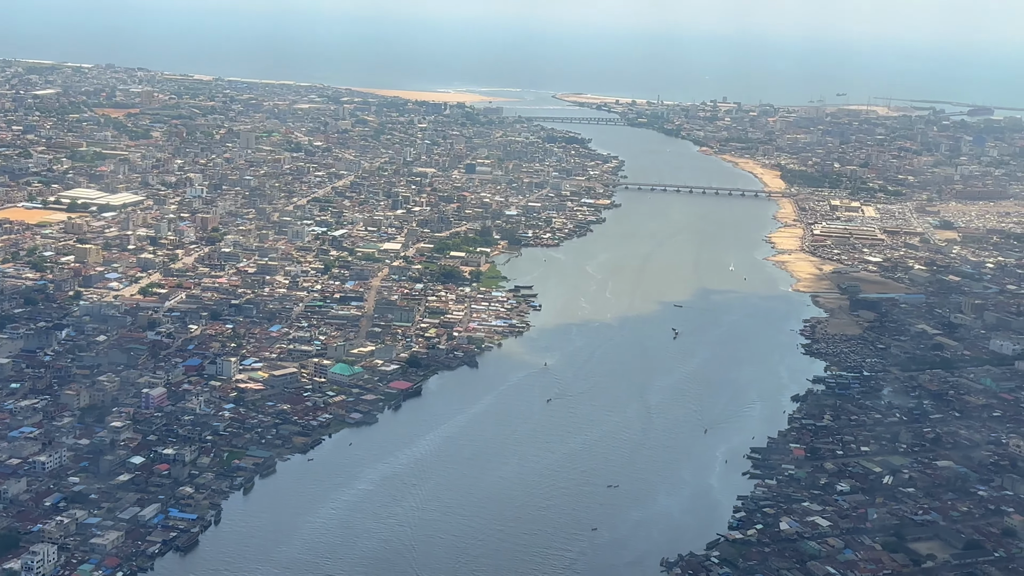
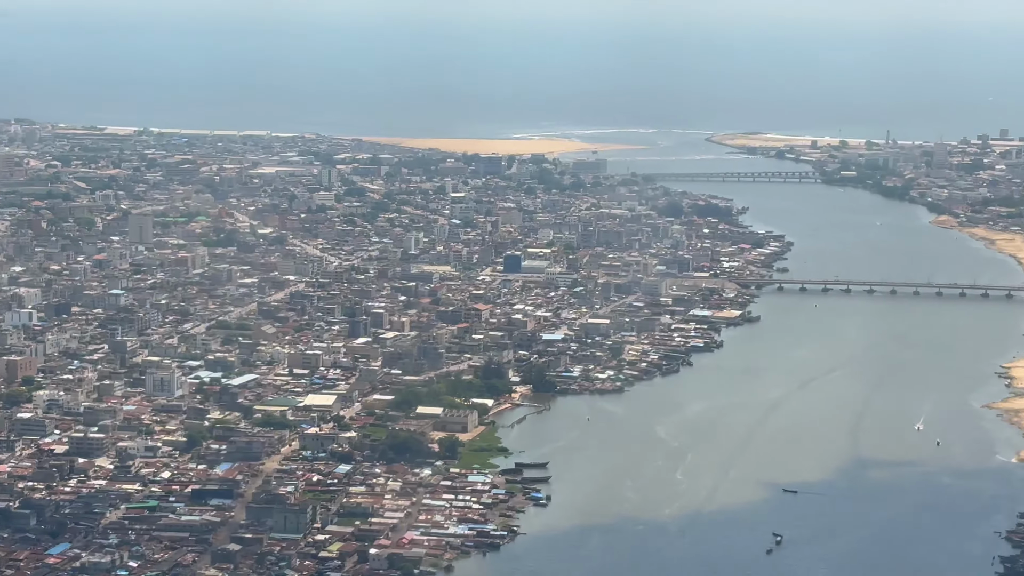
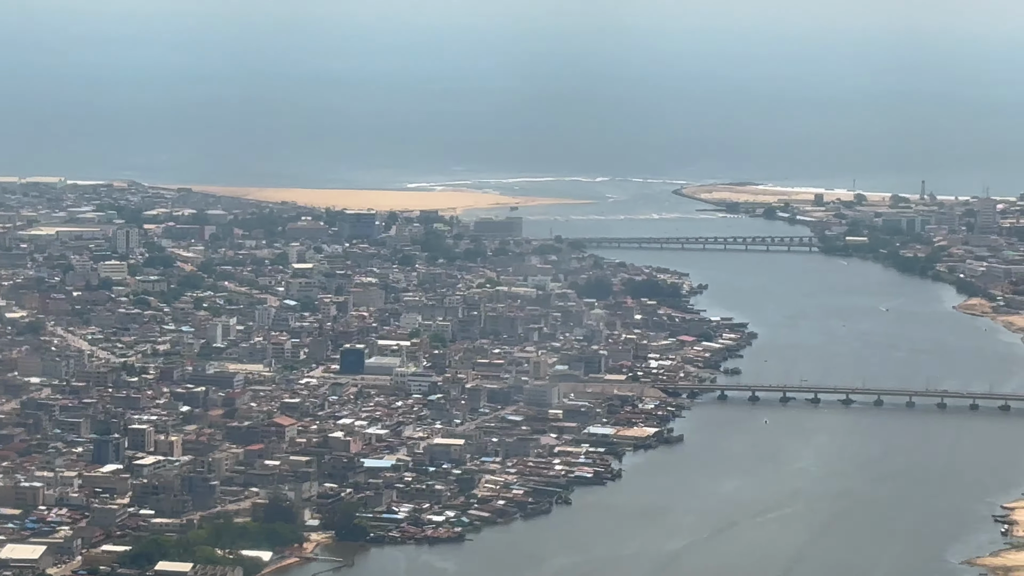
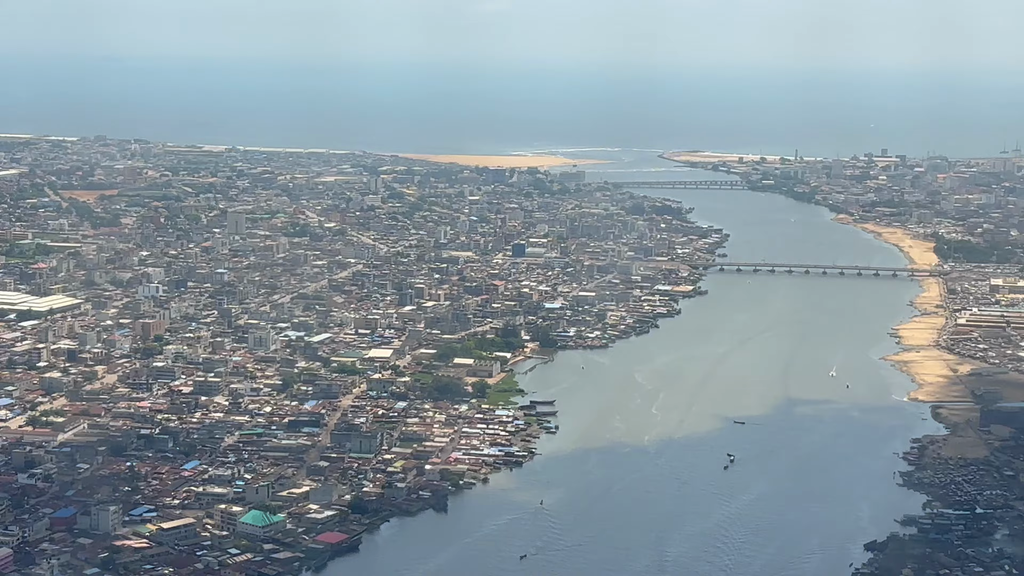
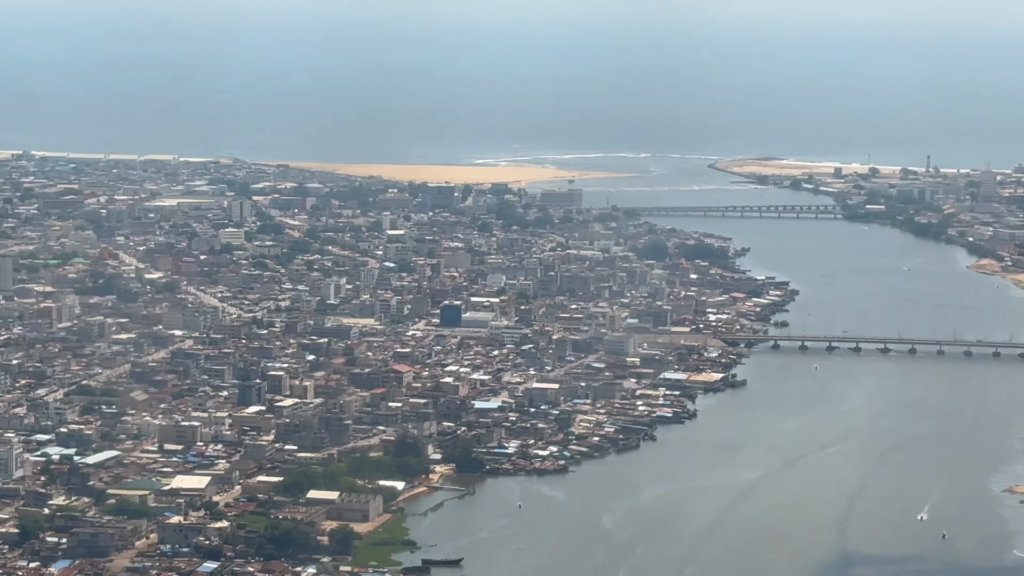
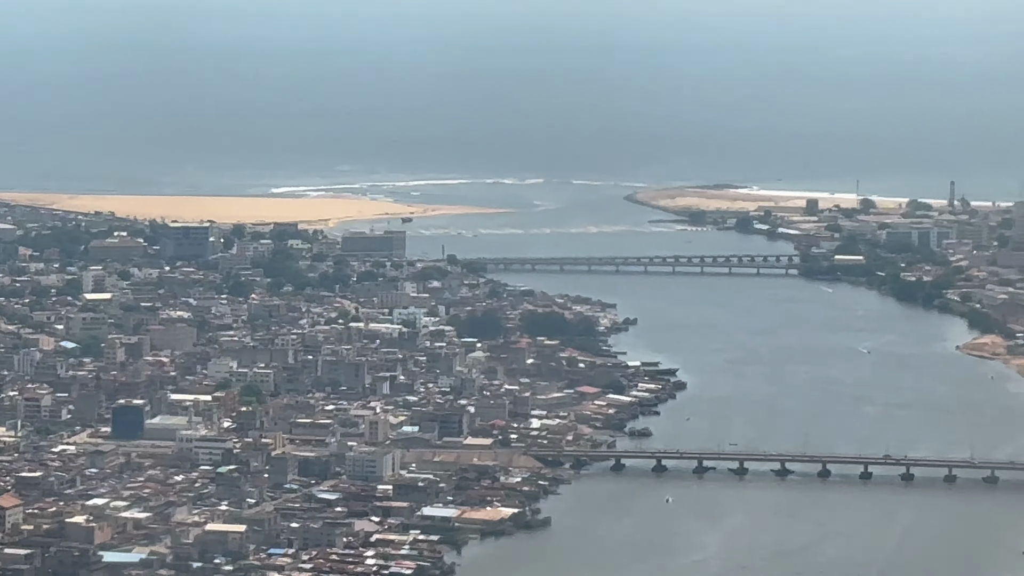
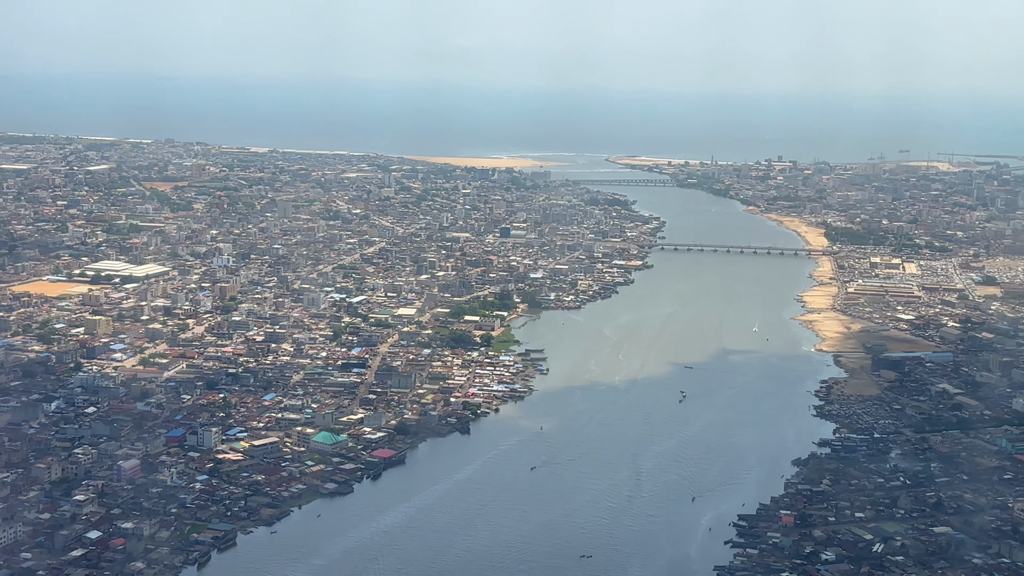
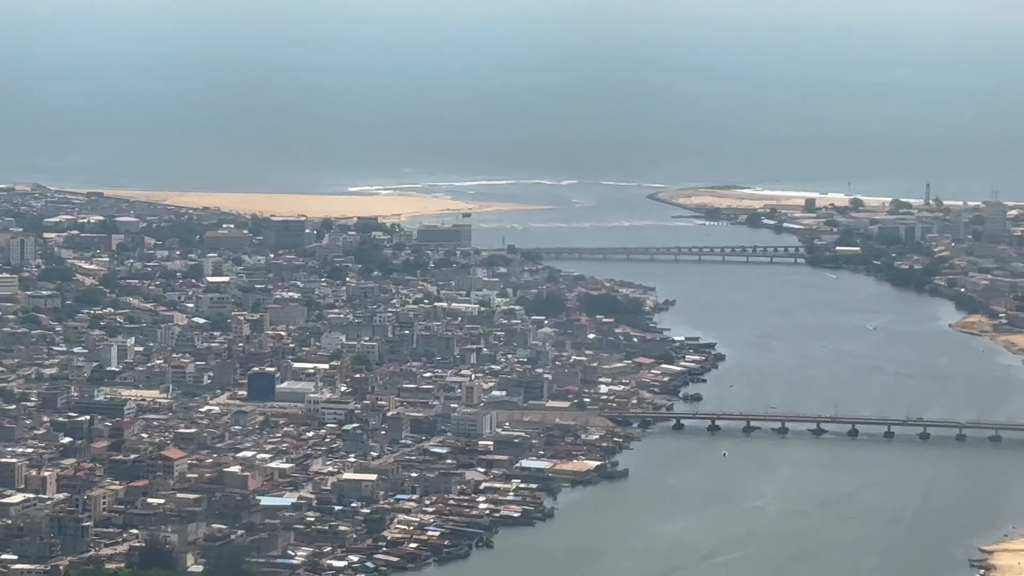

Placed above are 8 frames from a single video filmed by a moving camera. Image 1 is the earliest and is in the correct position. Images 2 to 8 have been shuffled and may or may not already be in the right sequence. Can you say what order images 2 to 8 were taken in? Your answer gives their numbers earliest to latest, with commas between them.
7, 4, 2, 5, 3, 8, 6
